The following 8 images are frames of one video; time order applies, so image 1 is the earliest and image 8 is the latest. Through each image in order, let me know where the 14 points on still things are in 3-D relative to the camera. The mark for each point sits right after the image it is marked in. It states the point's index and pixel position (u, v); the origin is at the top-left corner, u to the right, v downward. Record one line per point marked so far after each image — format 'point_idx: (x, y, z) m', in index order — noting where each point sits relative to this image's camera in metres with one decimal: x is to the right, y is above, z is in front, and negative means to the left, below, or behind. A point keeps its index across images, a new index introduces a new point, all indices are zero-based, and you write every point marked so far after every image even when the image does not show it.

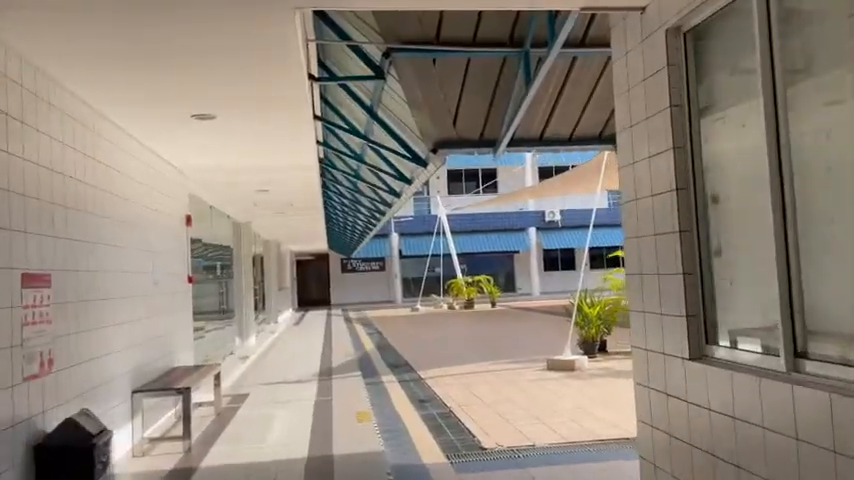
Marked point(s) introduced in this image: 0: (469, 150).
0: (+0.4, +0.7, +5.5) m
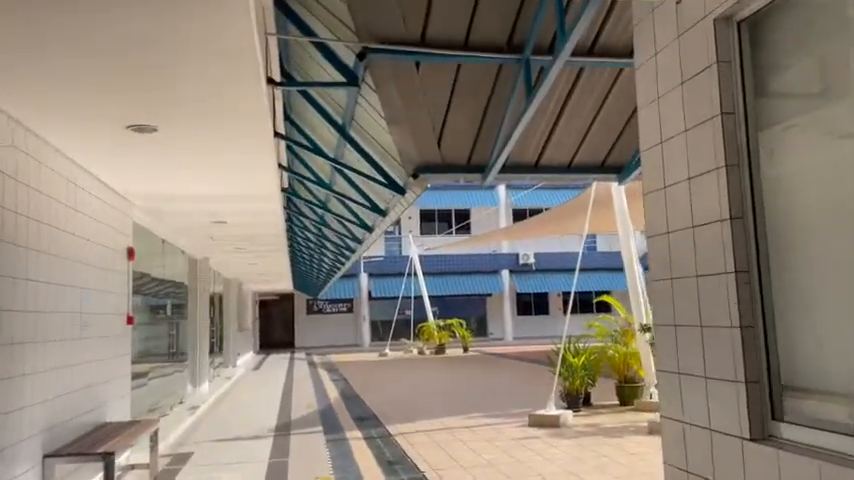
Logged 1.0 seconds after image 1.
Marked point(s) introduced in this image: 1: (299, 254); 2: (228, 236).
0: (+0.2, +0.4, +4.8) m
1: (-3.2, -0.4, +16.9) m
2: (-2.9, 0.0, +10.0) m
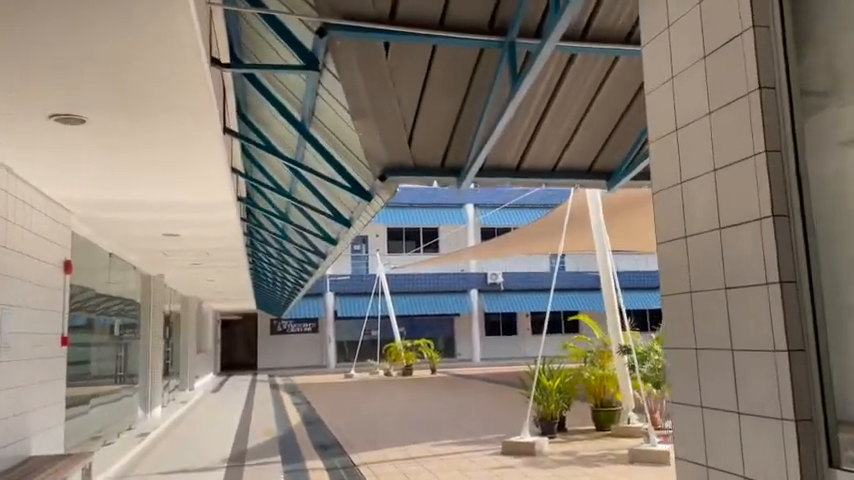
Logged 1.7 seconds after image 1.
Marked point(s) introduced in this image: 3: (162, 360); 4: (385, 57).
0: (0.0, +0.4, +4.3) m
1: (-3.9, -0.8, +16.2) m
2: (-3.3, -0.1, +9.3) m
3: (-5.2, -2.4, +13.5) m
4: (-0.2, +0.9, +3.4) m
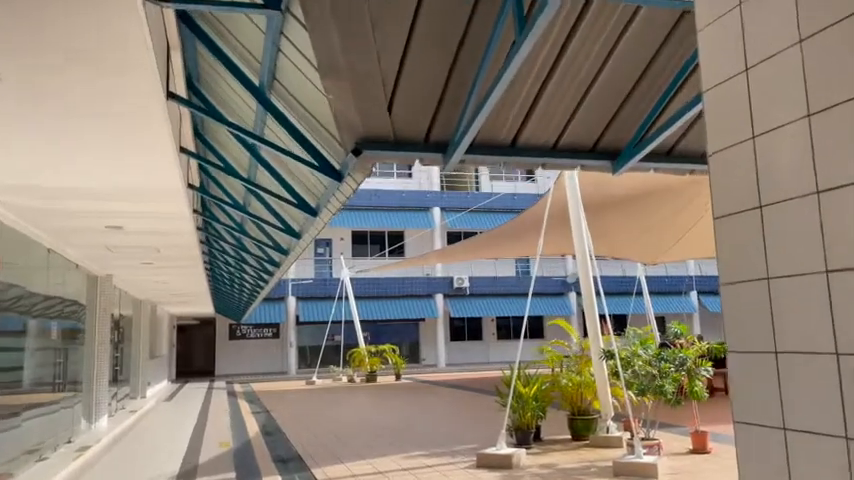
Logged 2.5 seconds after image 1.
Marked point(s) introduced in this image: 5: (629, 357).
0: (-0.1, +0.4, +3.7) m
1: (-4.7, -0.8, +15.4) m
2: (-3.7, -0.1, +8.5) m
3: (-5.8, -2.3, +12.6) m
4: (-0.3, +1.0, +2.8) m
5: (+2.3, -1.3, +7.7) m
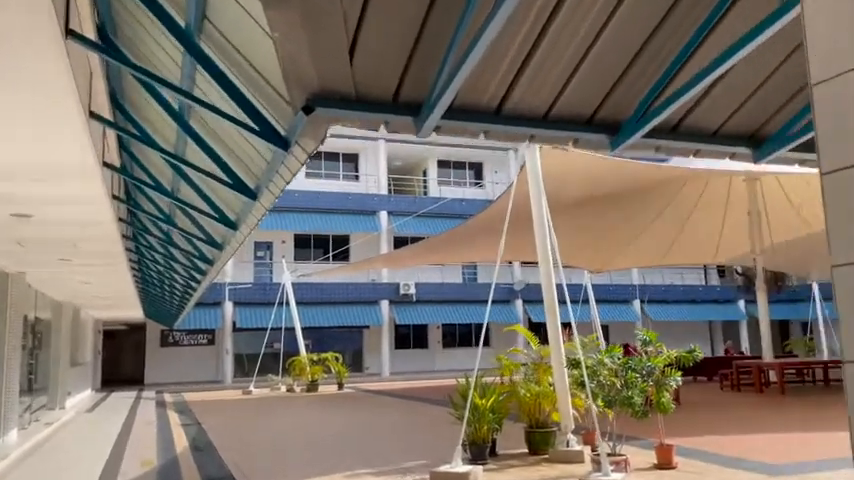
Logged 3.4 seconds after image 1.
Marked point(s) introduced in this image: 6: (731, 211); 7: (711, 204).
0: (-0.2, +0.5, +3.1) m
1: (-5.8, -0.7, +14.3) m
2: (-4.3, 0.0, +7.6) m
3: (-6.7, -2.2, +11.4) m
4: (-0.3, +1.1, +2.1) m
5: (+1.8, -1.3, +7.2) m
6: (+6.8, +0.6, +15.6) m
7: (+6.2, +0.8, +15.1) m
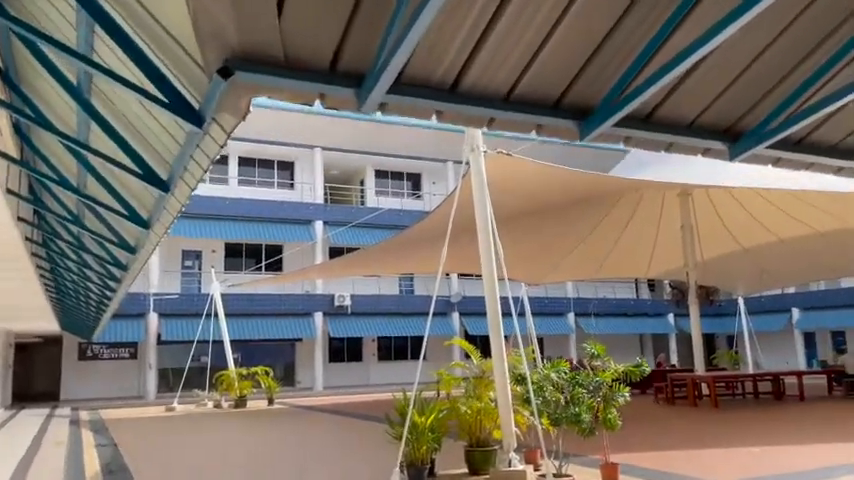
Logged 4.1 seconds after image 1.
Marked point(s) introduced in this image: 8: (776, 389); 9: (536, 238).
0: (-0.5, +0.5, +2.6) m
1: (-7.1, -0.8, +13.2) m
2: (-4.9, 0.0, +6.7) m
3: (-7.7, -2.3, +10.2) m
4: (-0.4, +1.1, +1.7) m
5: (+1.1, -1.4, +6.8) m
6: (+5.4, +0.3, +15.7) m
7: (+4.8, +0.5, +15.2) m
8: (+8.4, -3.6, +16.6) m
9: (+2.3, 0.0, +14.3) m
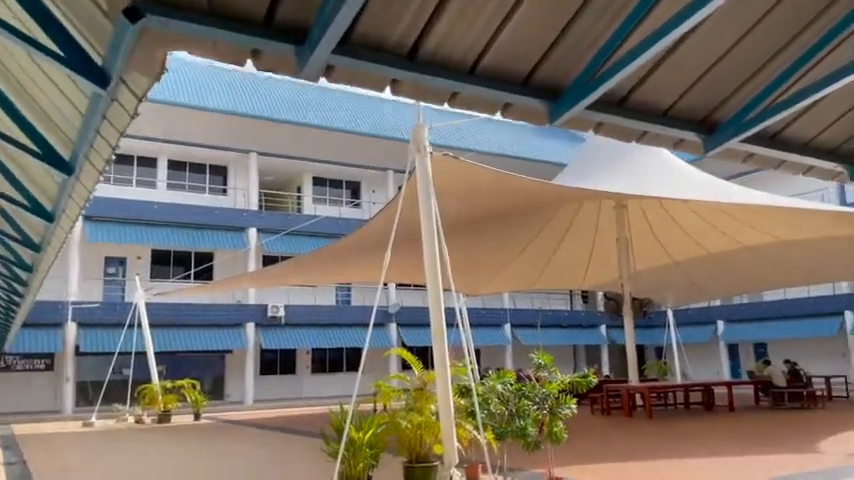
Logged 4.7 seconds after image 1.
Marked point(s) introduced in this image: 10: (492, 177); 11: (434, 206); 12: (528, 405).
0: (-0.6, +0.6, +2.2) m
1: (-8.2, -0.9, +12.1) m
2: (-5.4, 0.0, +5.9) m
3: (-8.6, -2.3, +9.1) m
4: (-0.5, +1.1, +1.3) m
5: (+0.5, -1.5, +6.5) m
6: (+4.0, +0.1, +15.8) m
7: (+3.5, +0.2, +15.2) m
8: (+6.9, -3.9, +16.9) m
9: (+1.0, -0.2, +14.1) m
10: (+0.9, +0.9, +9.5) m
11: (+0.1, +0.3, +6.8) m
12: (+0.9, -1.5, +6.4) m
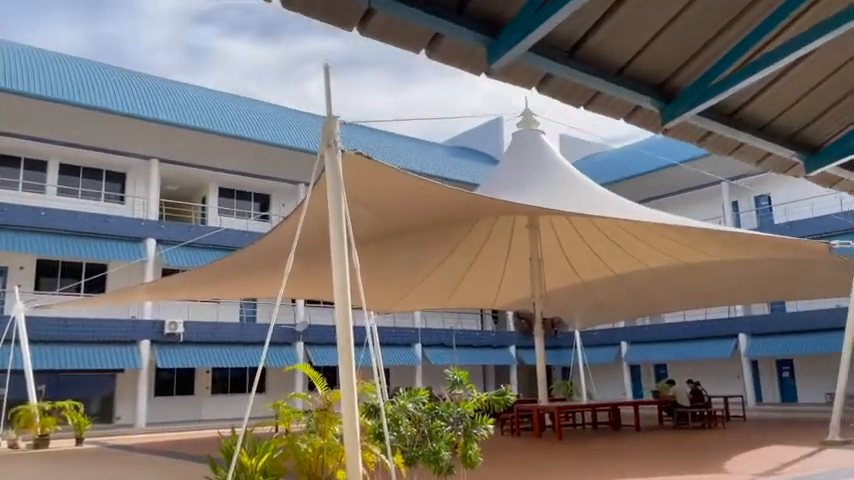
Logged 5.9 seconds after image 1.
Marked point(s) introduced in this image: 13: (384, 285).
0: (-0.8, +0.7, +1.5) m
1: (-9.6, -0.8, +10.4) m
2: (-6.1, +0.2, +4.6) m
3: (-9.7, -2.1, +7.3) m
4: (-0.6, +1.3, +0.7) m
5: (-0.3, -1.5, +5.9) m
6: (+2.0, -0.3, +15.6) m
7: (+1.5, -0.2, +15.0) m
8: (+4.6, -4.4, +16.9) m
9: (-0.7, -0.4, +13.6) m
10: (-0.3, +0.7, +9.0) m
11: (-0.8, +0.3, +6.2) m
12: (+0.1, -1.6, +5.8) m
13: (-0.9, -1.0, +15.3) m
